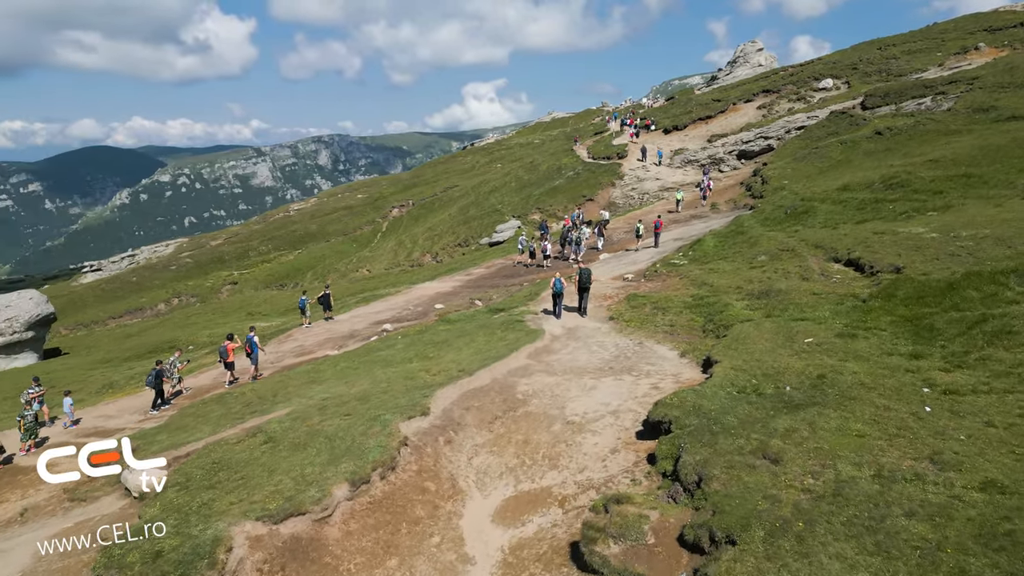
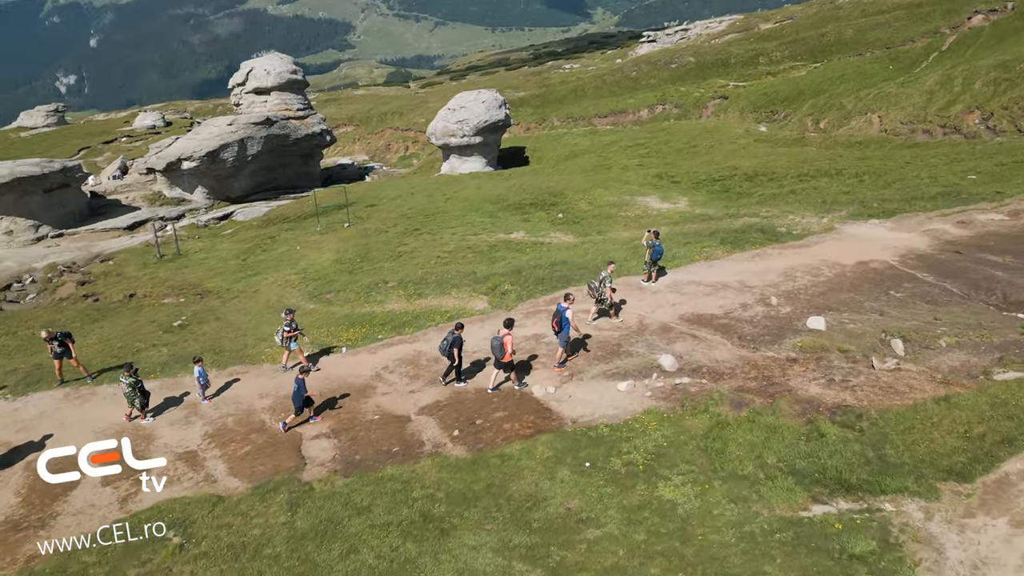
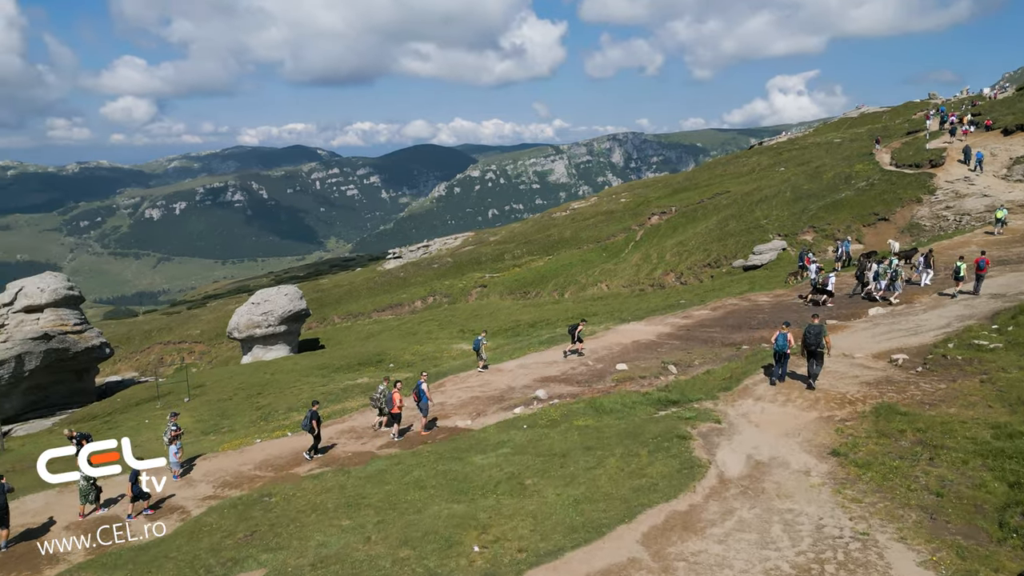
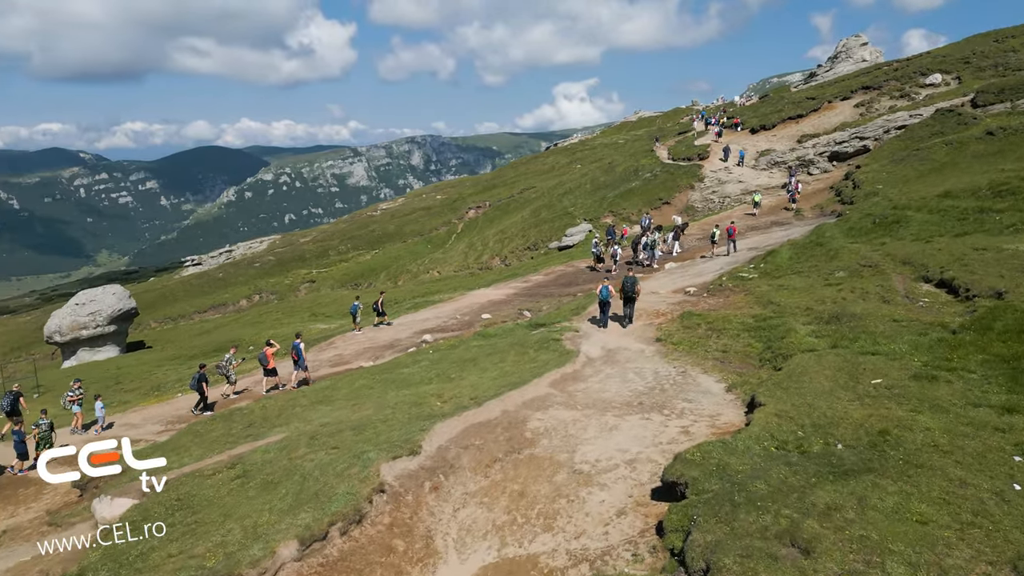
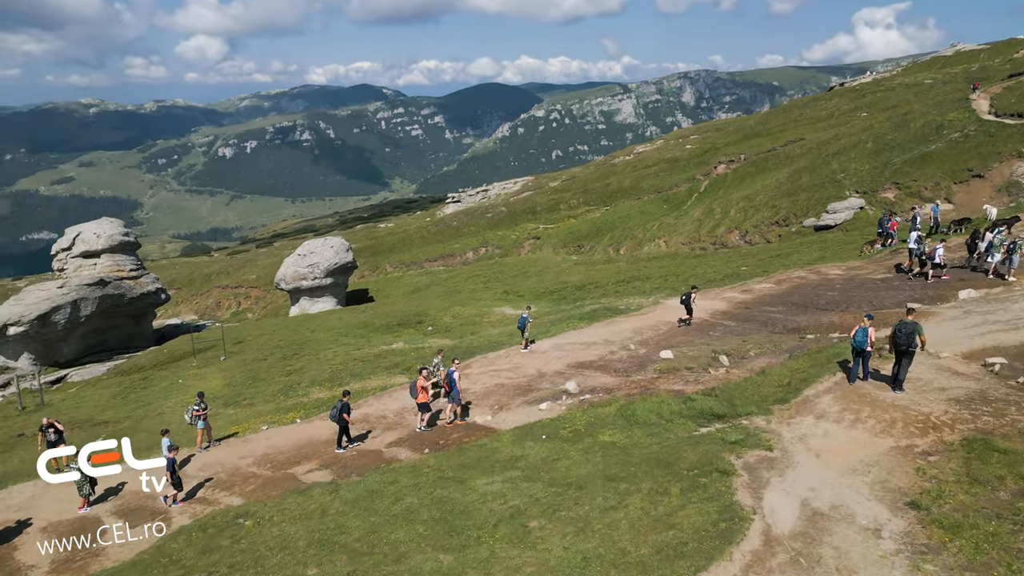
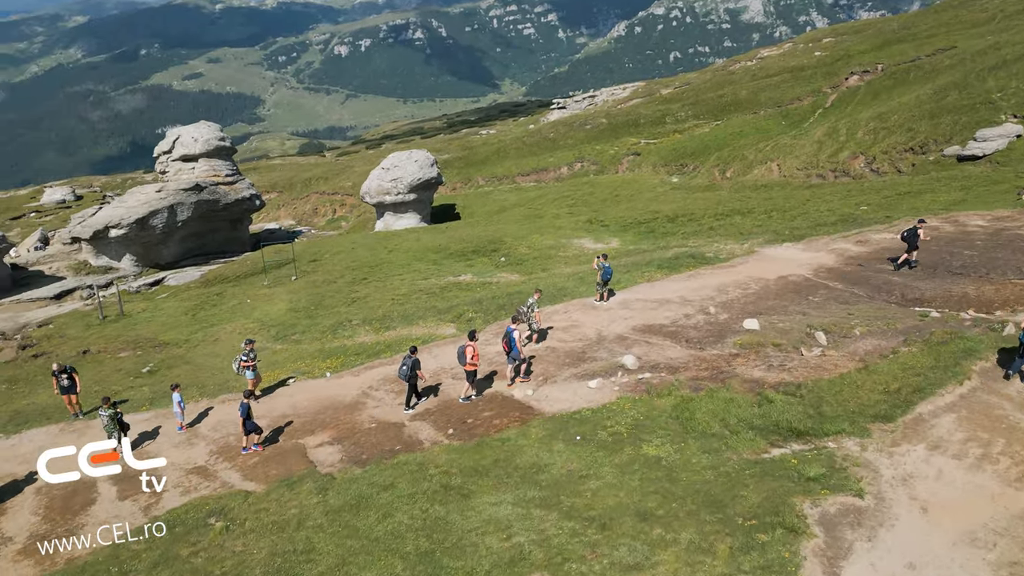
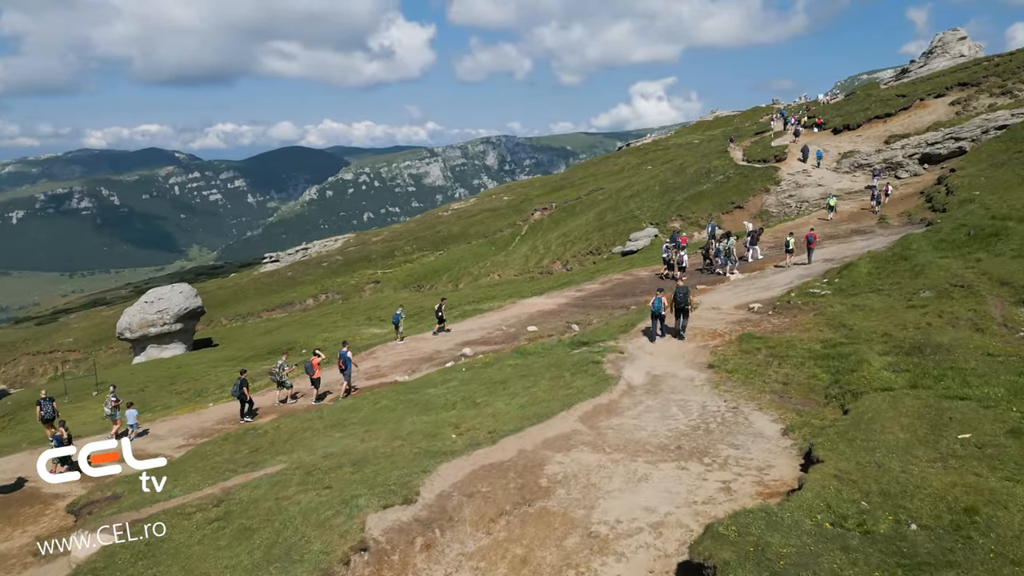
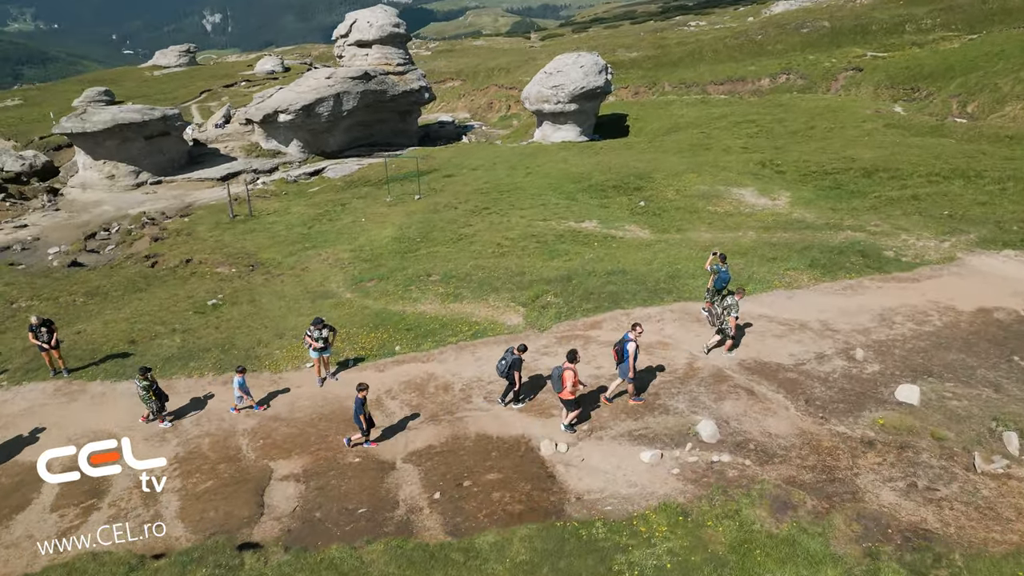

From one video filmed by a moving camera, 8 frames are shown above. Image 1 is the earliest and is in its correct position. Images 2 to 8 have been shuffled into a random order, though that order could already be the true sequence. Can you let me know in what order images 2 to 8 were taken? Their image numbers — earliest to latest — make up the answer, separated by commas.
4, 7, 3, 5, 6, 2, 8
